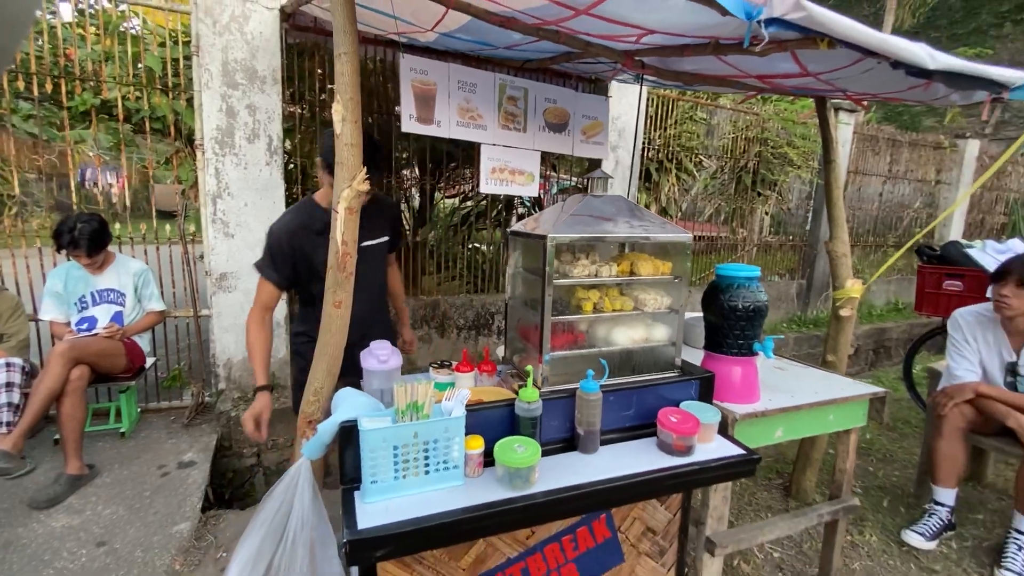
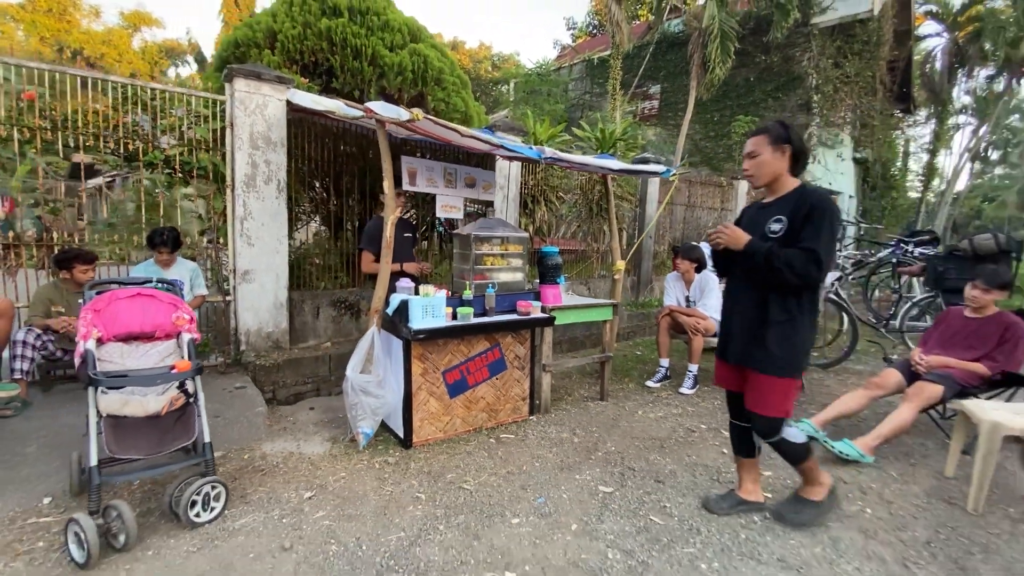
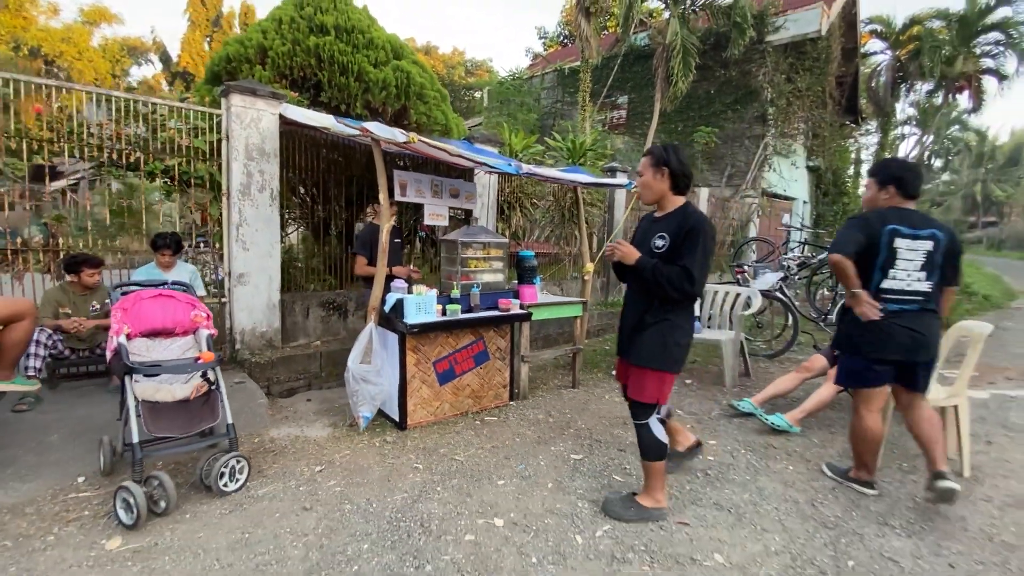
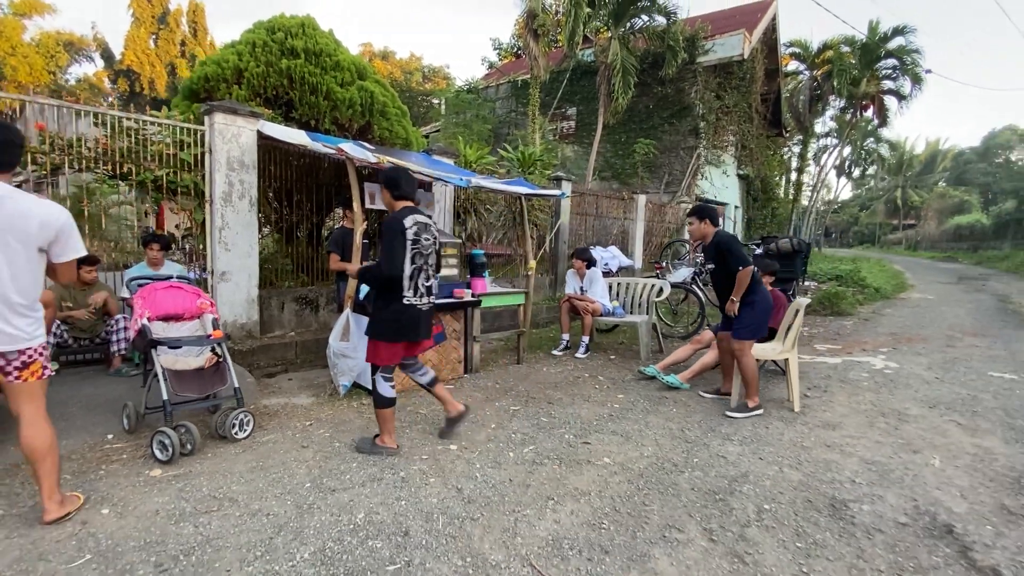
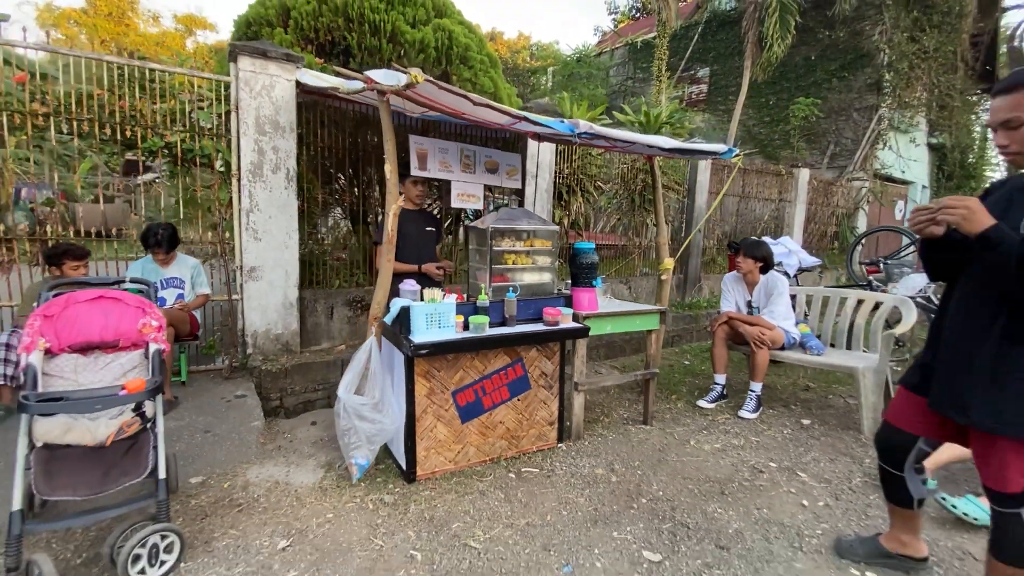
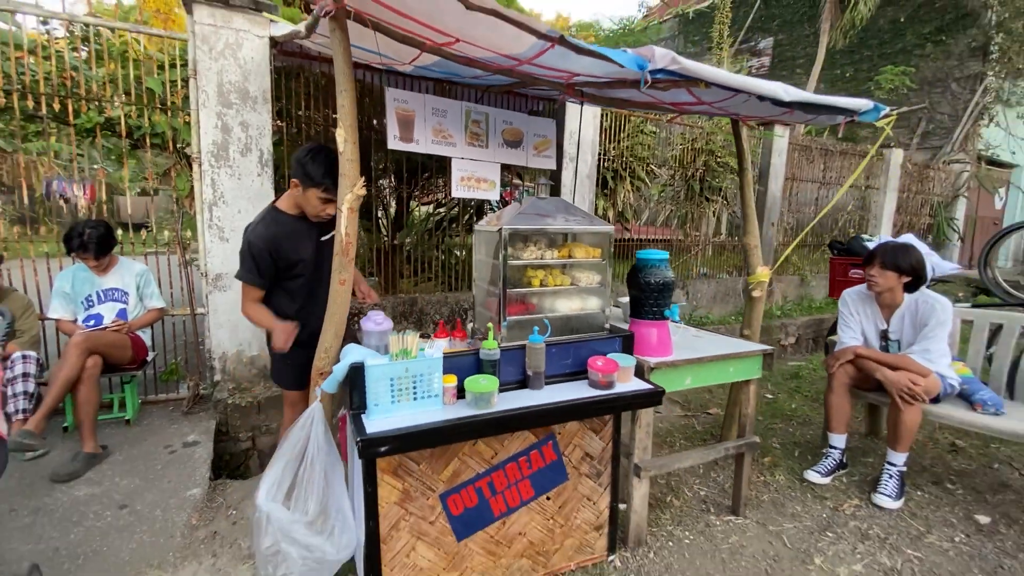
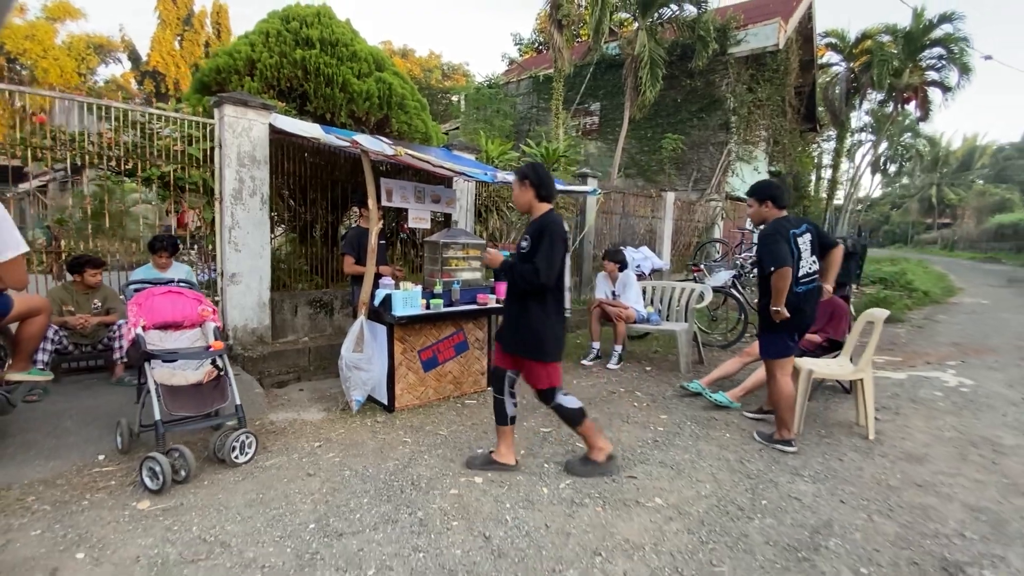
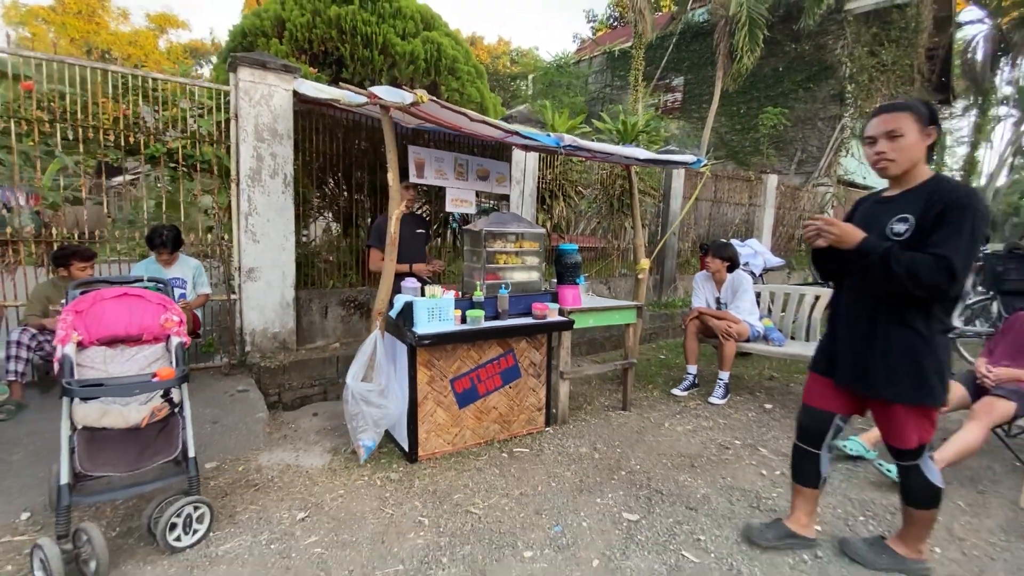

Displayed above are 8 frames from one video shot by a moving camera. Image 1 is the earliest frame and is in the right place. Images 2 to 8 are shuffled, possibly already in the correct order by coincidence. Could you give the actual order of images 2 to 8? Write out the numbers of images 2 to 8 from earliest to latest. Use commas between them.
6, 5, 8, 2, 3, 7, 4
